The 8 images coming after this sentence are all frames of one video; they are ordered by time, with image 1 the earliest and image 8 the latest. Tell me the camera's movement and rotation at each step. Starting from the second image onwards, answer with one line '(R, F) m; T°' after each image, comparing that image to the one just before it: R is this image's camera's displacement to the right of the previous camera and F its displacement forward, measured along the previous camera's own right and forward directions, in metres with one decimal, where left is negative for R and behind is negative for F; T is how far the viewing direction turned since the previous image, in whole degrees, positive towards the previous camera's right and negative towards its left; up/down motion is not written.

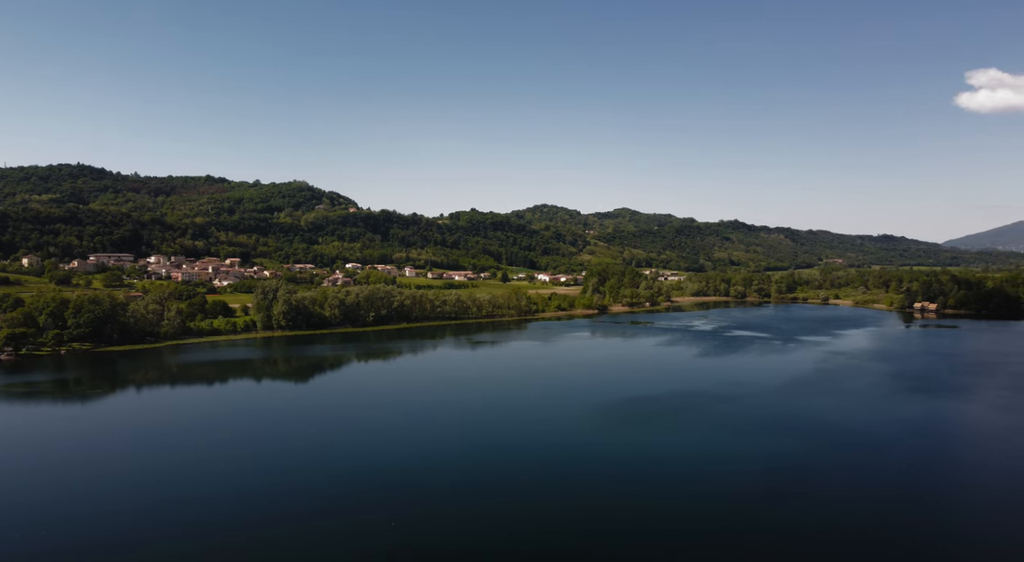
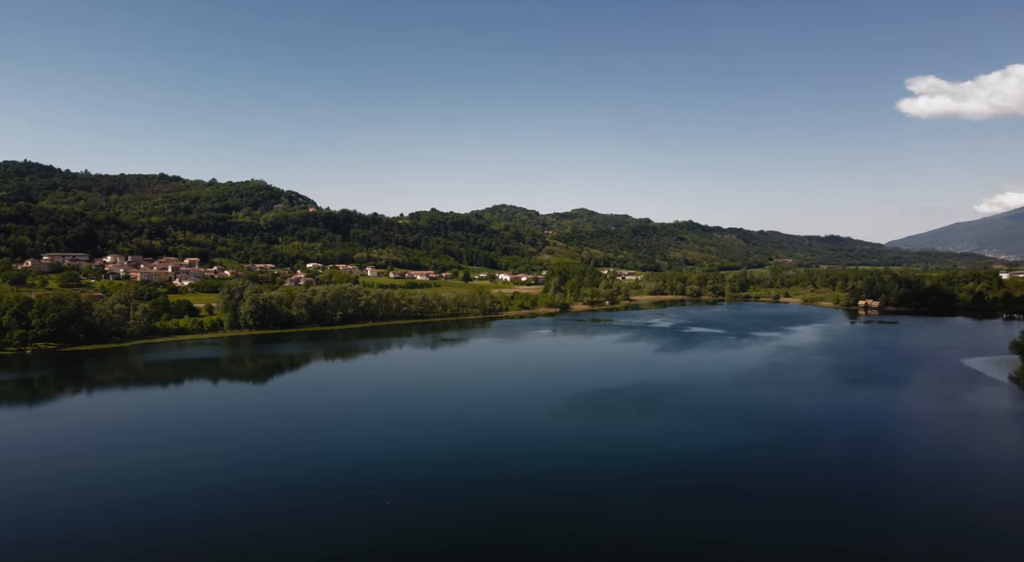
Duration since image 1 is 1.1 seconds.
(-0.2, -0.4) m; +4°
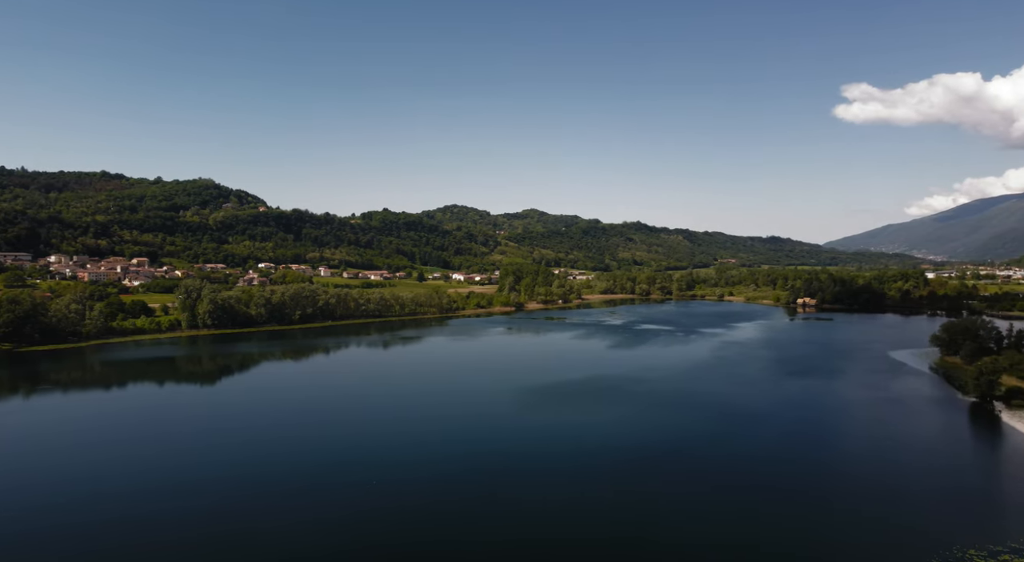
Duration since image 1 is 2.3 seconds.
(-0.2, -0.5) m; +5°
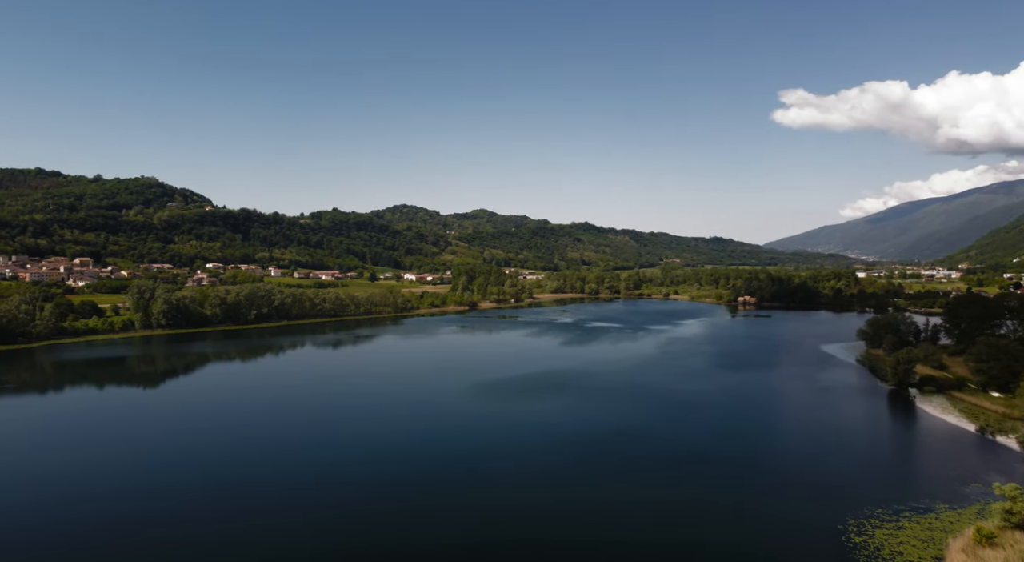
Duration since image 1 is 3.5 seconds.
(-0.2, -0.5) m; +5°
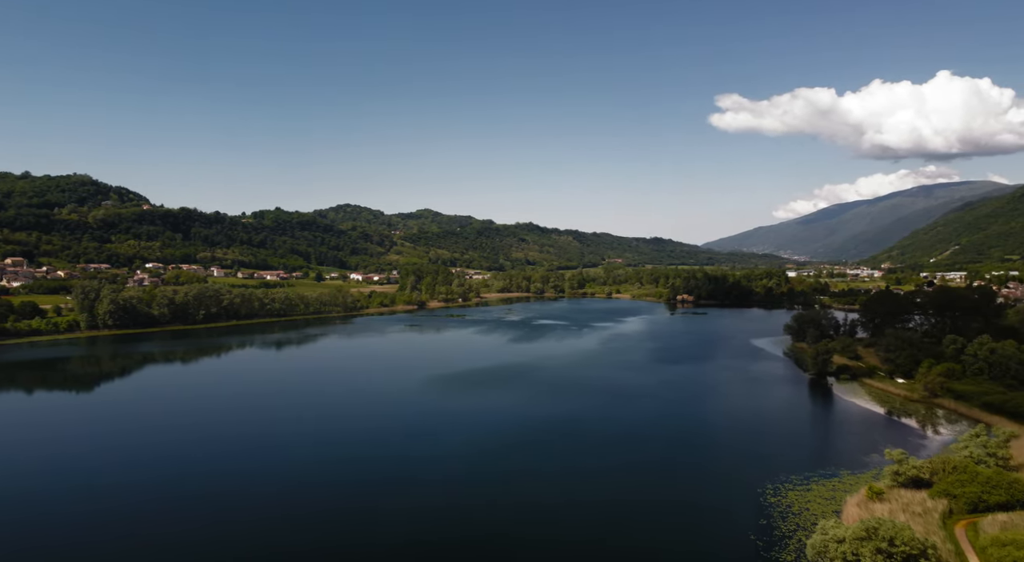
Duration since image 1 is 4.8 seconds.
(-0.2, -0.7) m; +5°
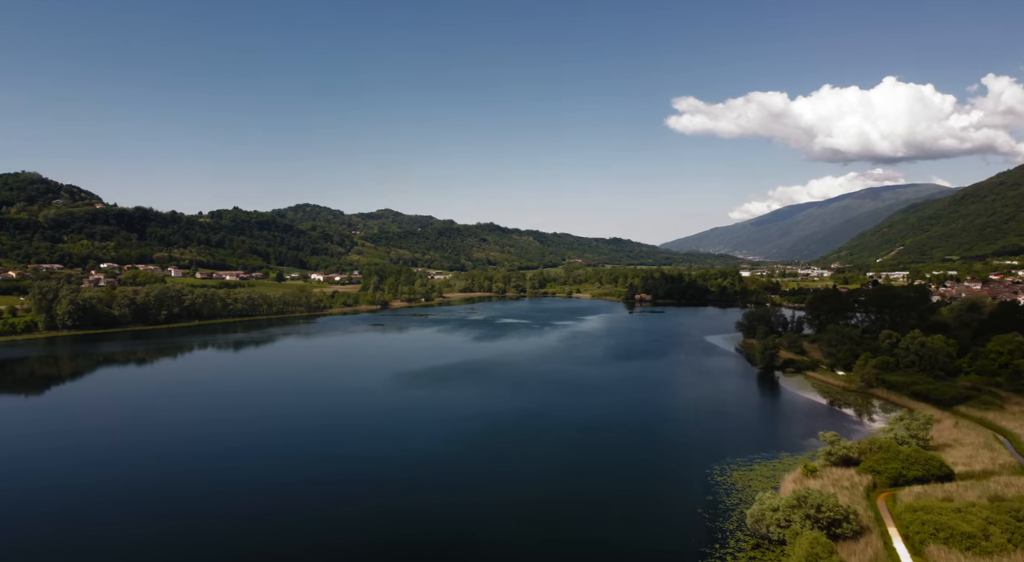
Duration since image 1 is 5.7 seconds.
(-0.1, -0.6) m; +4°
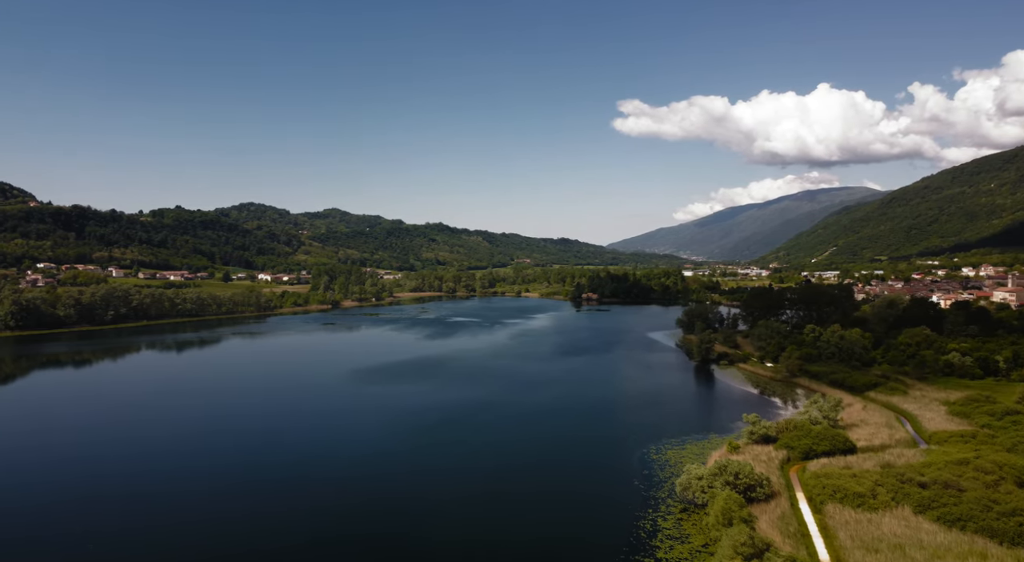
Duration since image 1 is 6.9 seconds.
(-0.1, -0.8) m; +5°
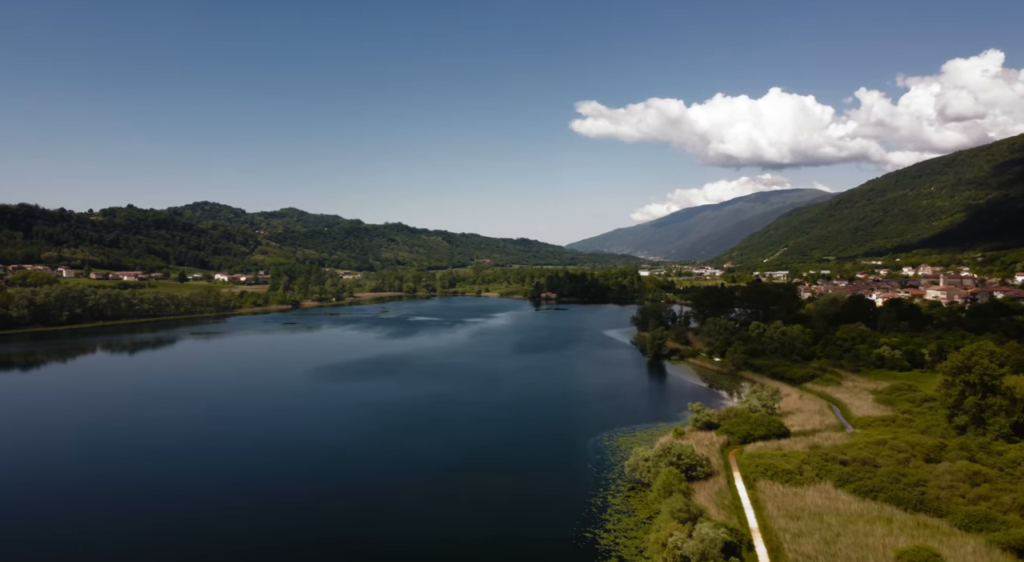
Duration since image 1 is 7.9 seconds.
(0.0, -0.6) m; +4°
